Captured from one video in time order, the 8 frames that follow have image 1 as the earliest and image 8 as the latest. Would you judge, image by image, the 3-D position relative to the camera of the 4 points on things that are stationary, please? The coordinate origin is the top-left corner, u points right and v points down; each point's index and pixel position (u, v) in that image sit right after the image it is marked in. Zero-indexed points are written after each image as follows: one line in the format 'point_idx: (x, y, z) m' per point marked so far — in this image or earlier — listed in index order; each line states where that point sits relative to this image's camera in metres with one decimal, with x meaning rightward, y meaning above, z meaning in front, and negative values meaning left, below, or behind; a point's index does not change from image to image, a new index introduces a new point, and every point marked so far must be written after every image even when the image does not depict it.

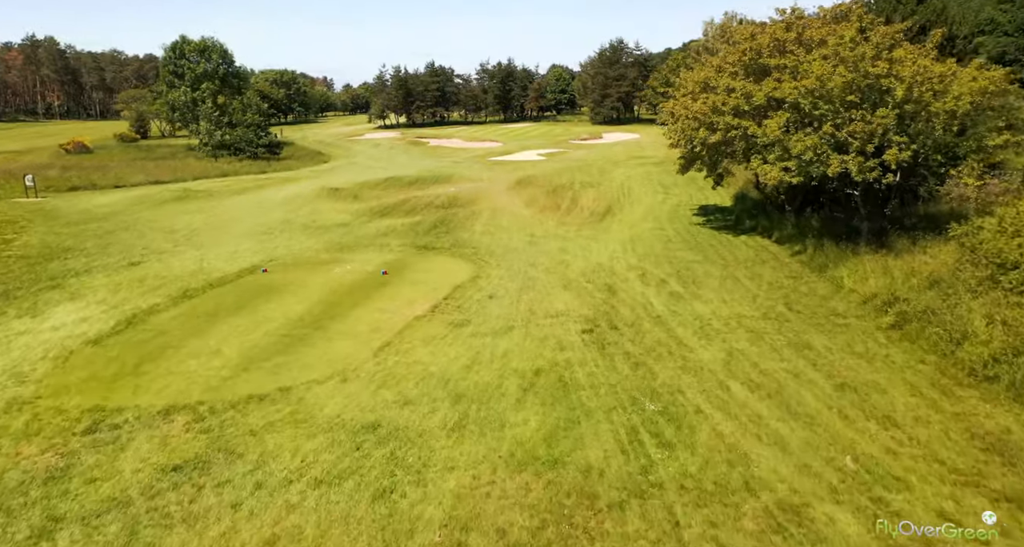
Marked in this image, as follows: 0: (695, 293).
0: (+4.5, -0.5, +14.0) m
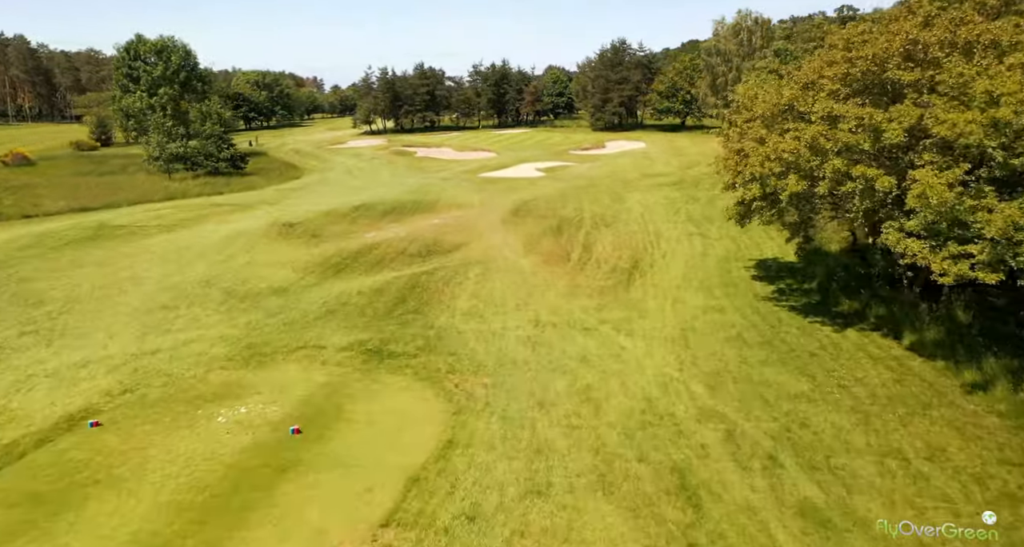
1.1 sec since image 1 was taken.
0: (+4.5, -3.1, +7.6) m
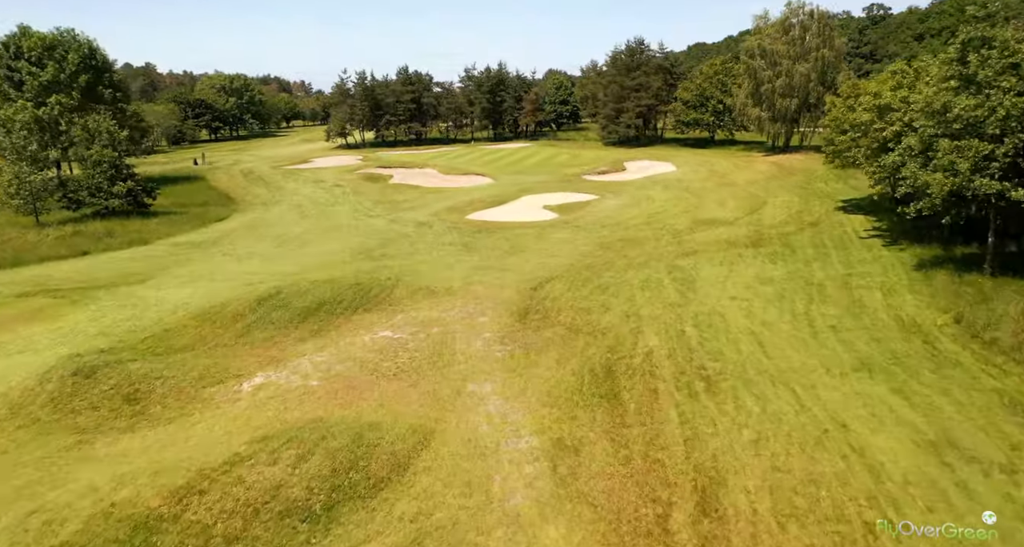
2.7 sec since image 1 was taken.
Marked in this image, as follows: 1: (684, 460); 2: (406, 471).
0: (+4.8, -7.8, -6.3) m
1: (+3.3, -3.5, +11.1) m
2: (-2.2, -3.7, +11.3) m
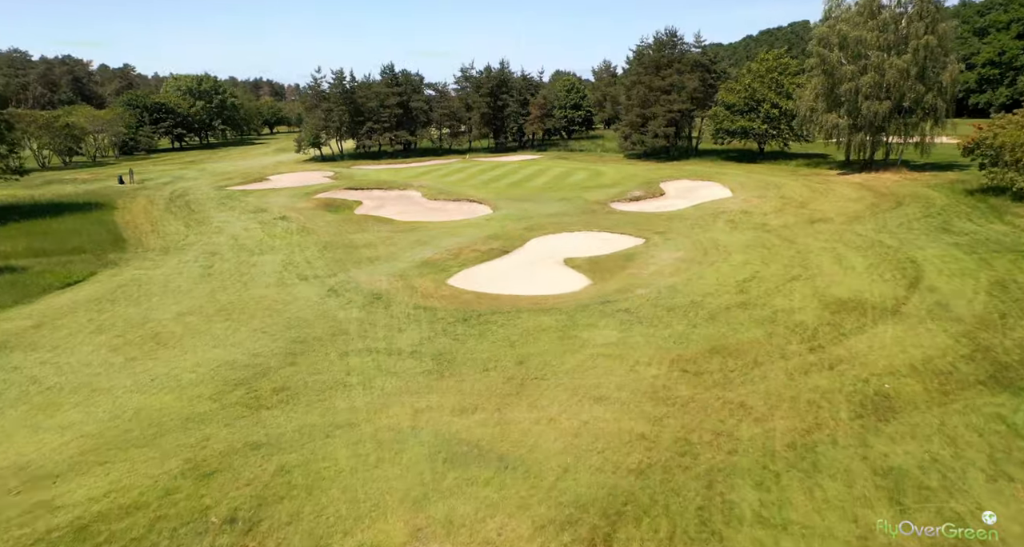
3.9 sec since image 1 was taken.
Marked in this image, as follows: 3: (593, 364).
0: (+4.8, -11.7, -20.7) m
1: (+3.4, -7.6, -3.3) m
2: (-2.1, -7.8, -3.1) m
3: (+2.7, -2.6, +16.3) m
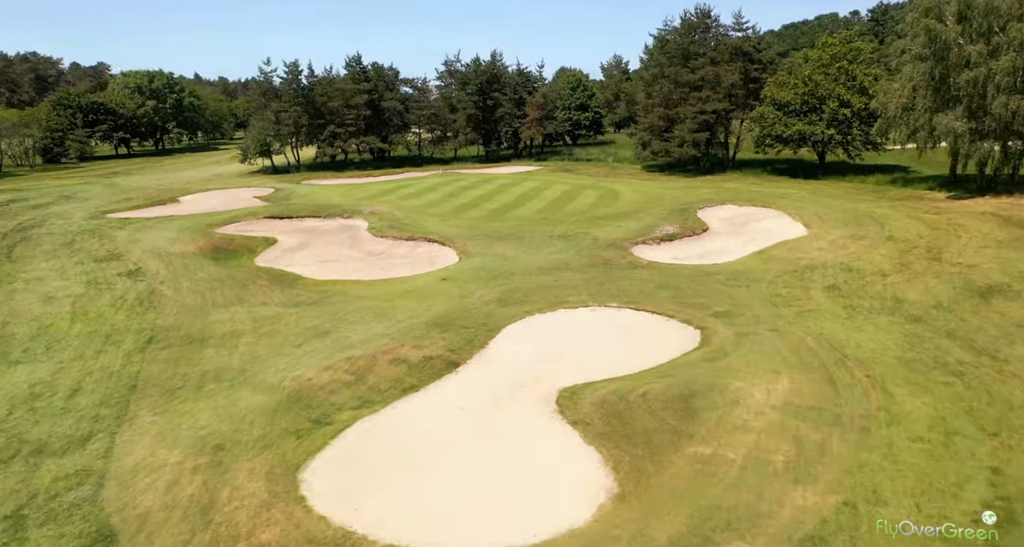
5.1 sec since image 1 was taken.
0: (+2.7, -15.6, -35.6) m
1: (+1.5, -11.4, -18.2) m
2: (-4.0, -11.7, -17.9) m
3: (+1.0, -6.6, +1.5) m
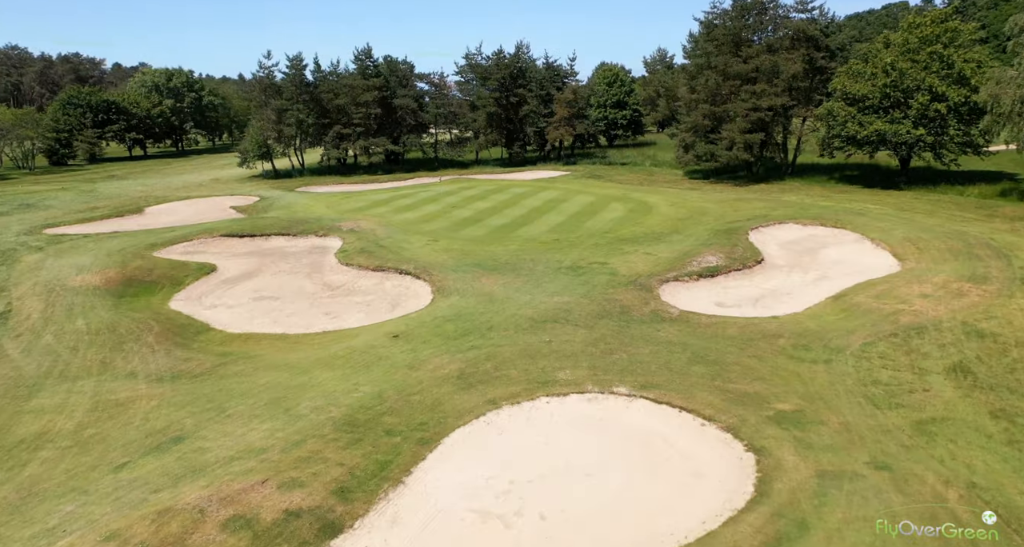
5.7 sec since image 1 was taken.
0: (-2.9, -17.6, -43.3) m
1: (-2.9, -13.5, -25.8) m
2: (-8.3, -13.6, -25.1) m
3: (-1.9, -8.6, -6.1) m
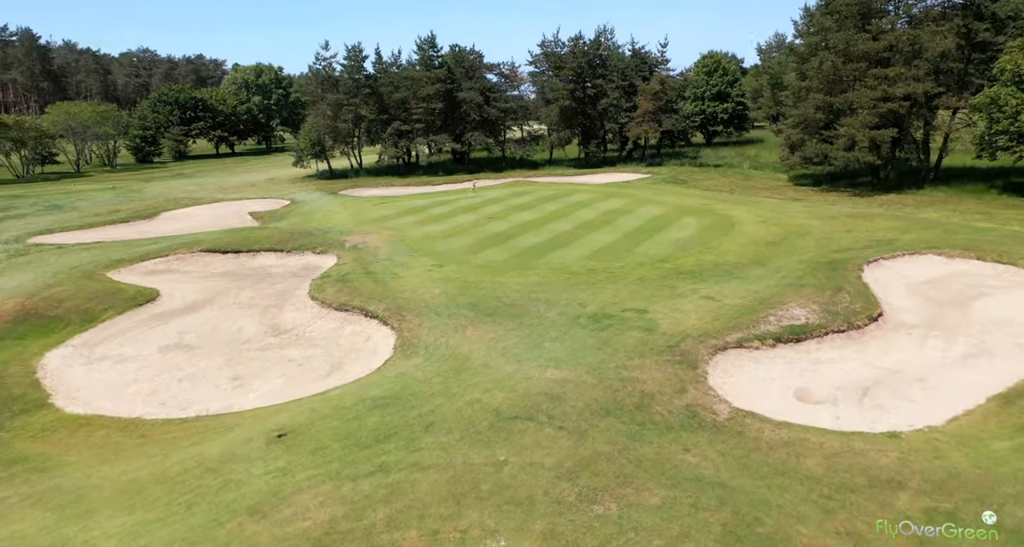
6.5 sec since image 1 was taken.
0: (-15.8, -19.6, -48.9) m
1: (-12.6, -15.4, -31.7) m
2: (-17.8, -15.3, -30.1) m
3: (-8.1, -10.4, -12.6) m
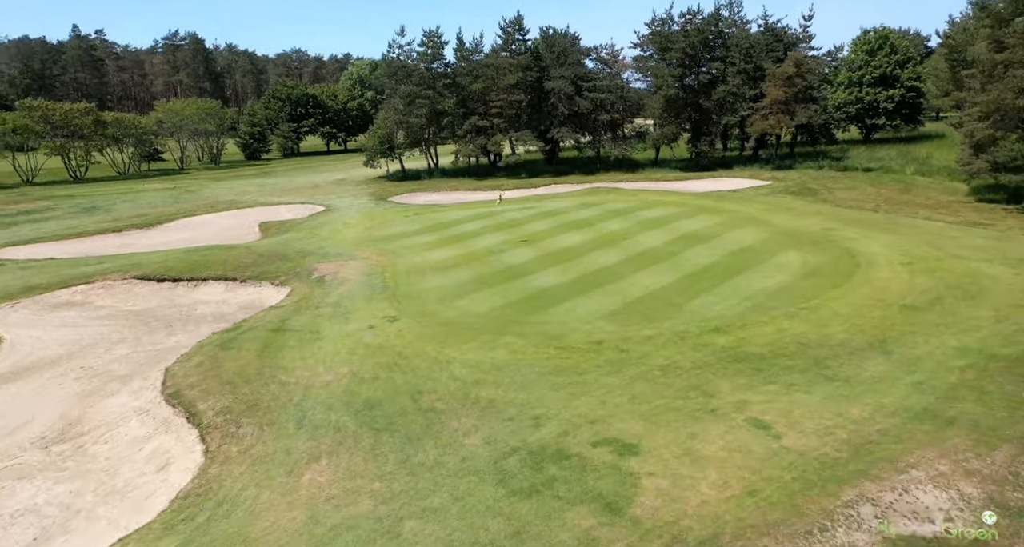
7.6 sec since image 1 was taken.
0: (-35.1, -21.5, -51.4) m
1: (-27.9, -17.4, -35.5) m
2: (-32.5, -17.0, -32.8) m
3: (-18.8, -12.5, -18.0) m
